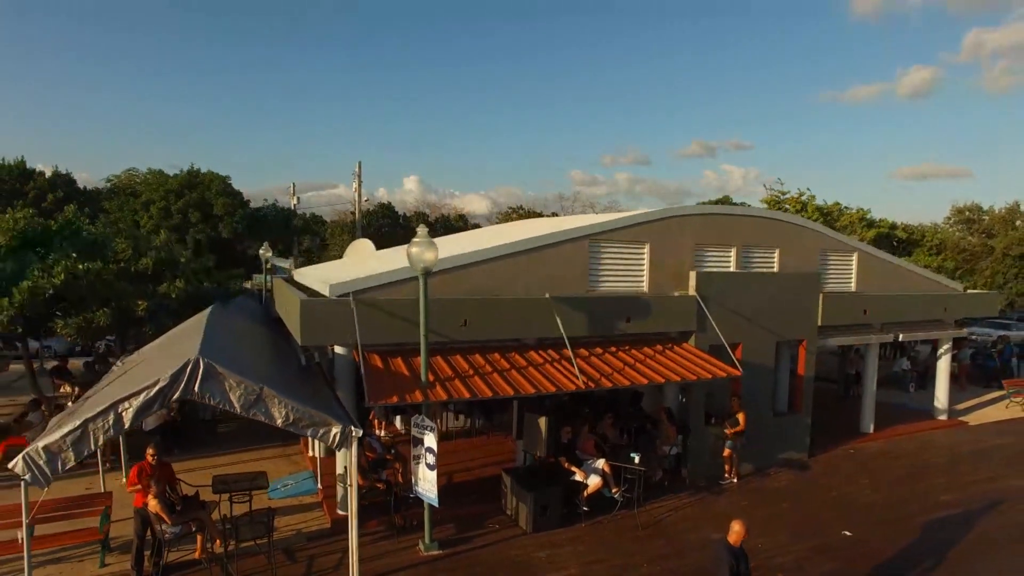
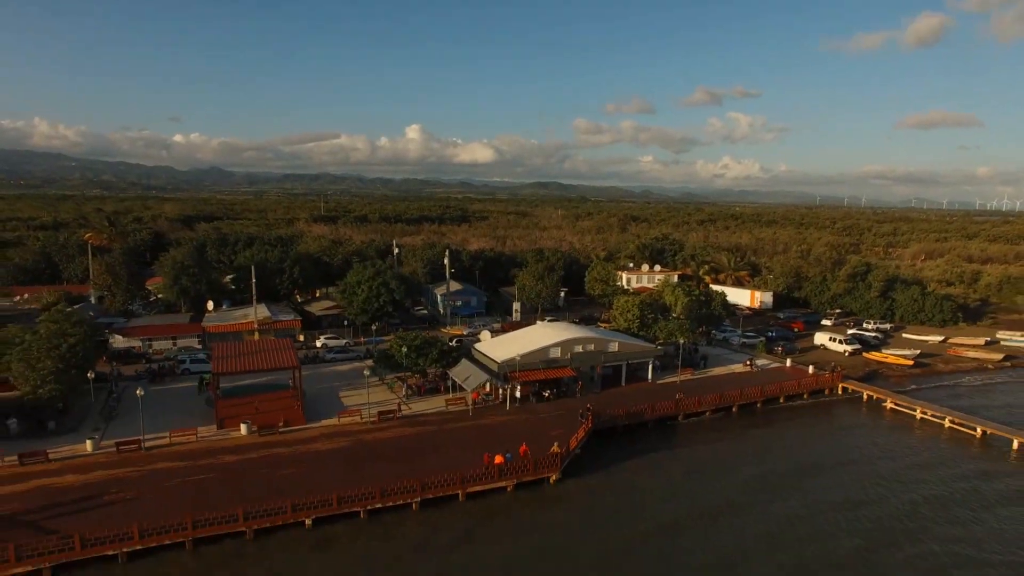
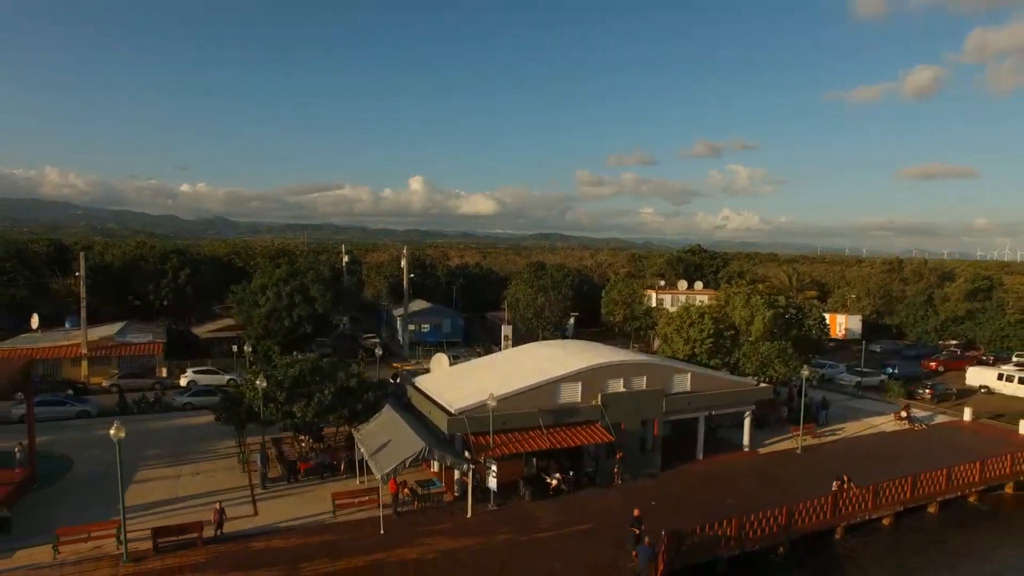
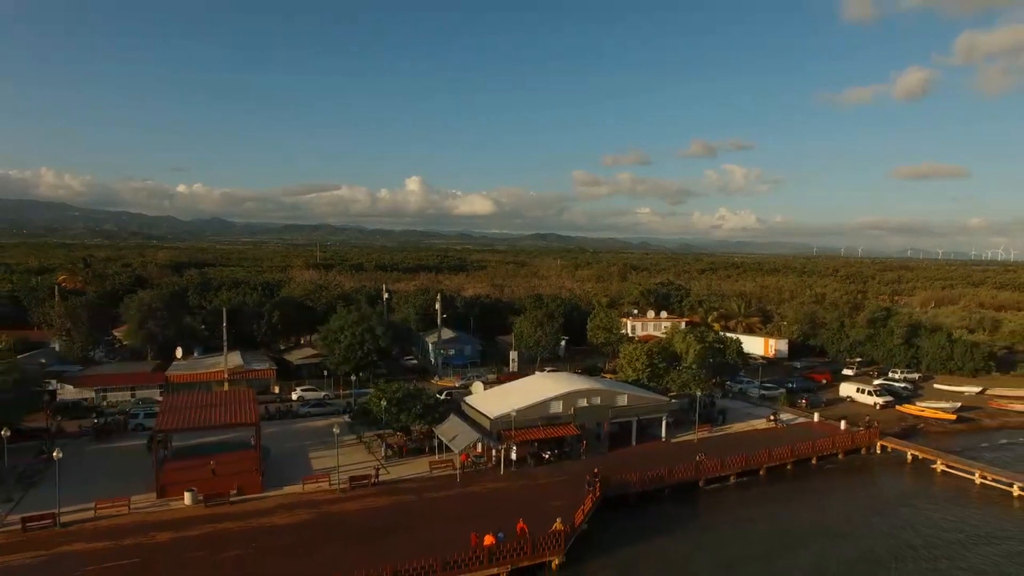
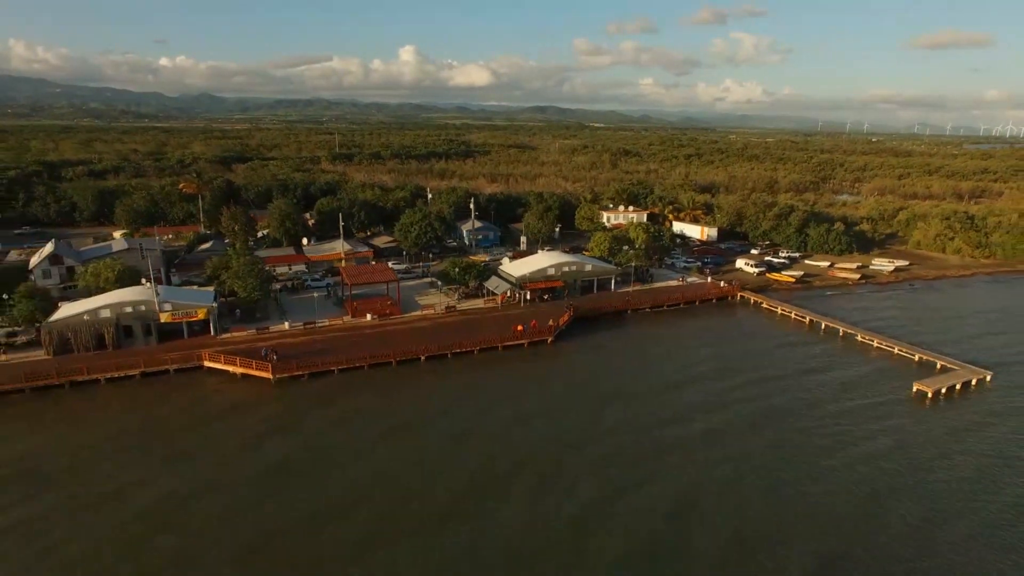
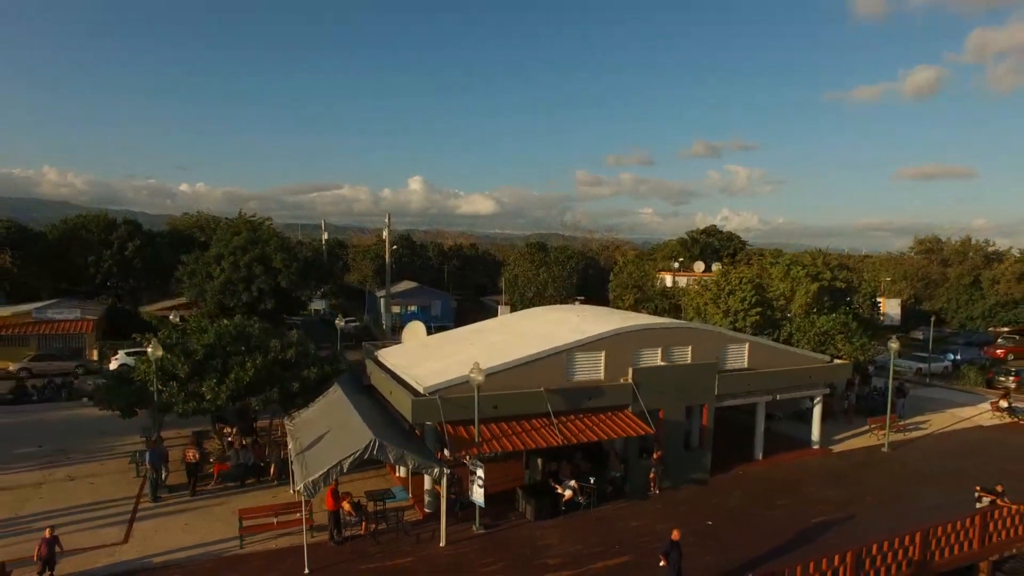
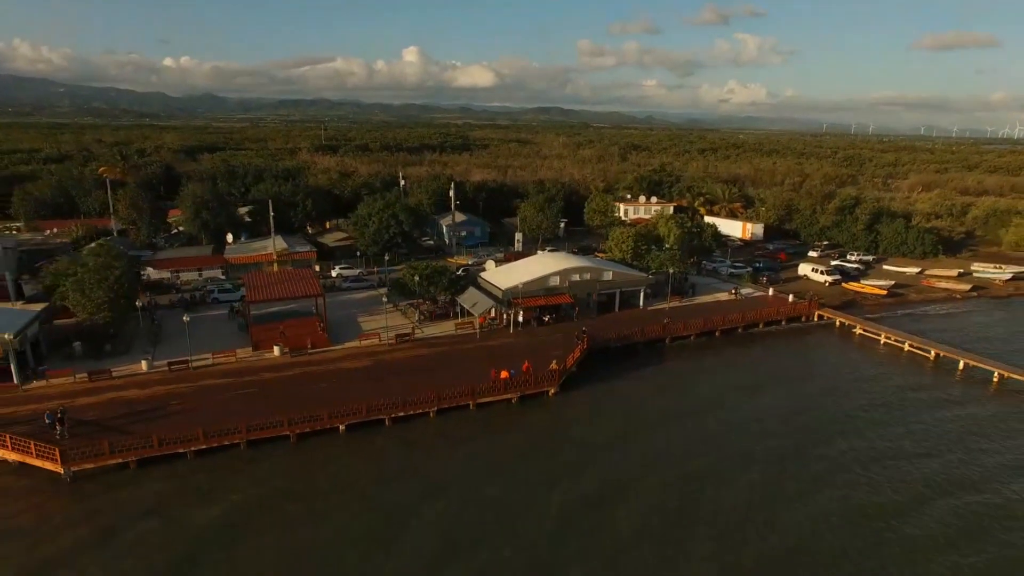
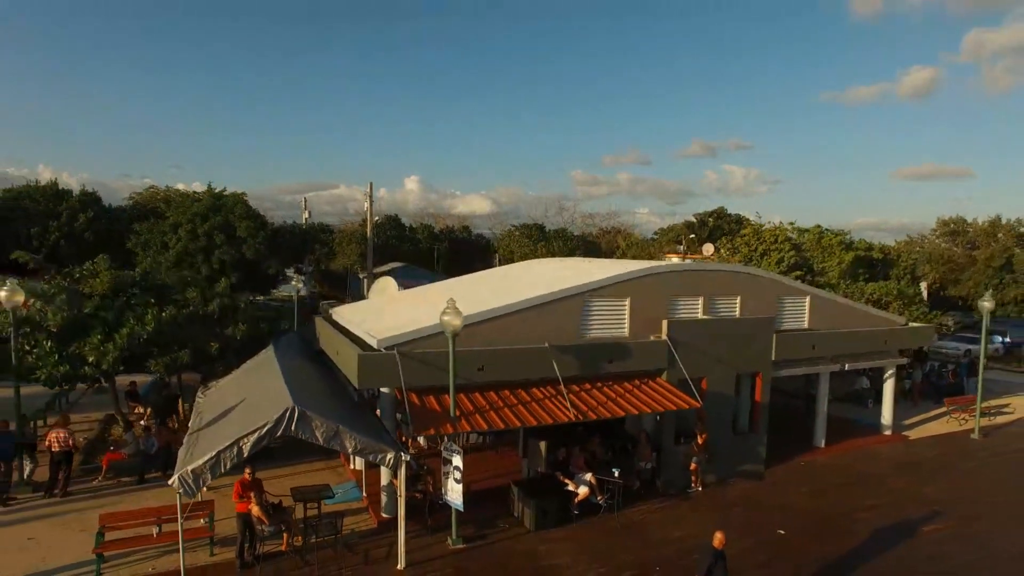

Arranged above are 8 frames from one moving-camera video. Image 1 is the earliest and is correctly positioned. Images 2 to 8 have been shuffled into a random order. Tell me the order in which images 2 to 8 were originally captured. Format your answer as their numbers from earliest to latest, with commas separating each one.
8, 6, 3, 4, 2, 7, 5
